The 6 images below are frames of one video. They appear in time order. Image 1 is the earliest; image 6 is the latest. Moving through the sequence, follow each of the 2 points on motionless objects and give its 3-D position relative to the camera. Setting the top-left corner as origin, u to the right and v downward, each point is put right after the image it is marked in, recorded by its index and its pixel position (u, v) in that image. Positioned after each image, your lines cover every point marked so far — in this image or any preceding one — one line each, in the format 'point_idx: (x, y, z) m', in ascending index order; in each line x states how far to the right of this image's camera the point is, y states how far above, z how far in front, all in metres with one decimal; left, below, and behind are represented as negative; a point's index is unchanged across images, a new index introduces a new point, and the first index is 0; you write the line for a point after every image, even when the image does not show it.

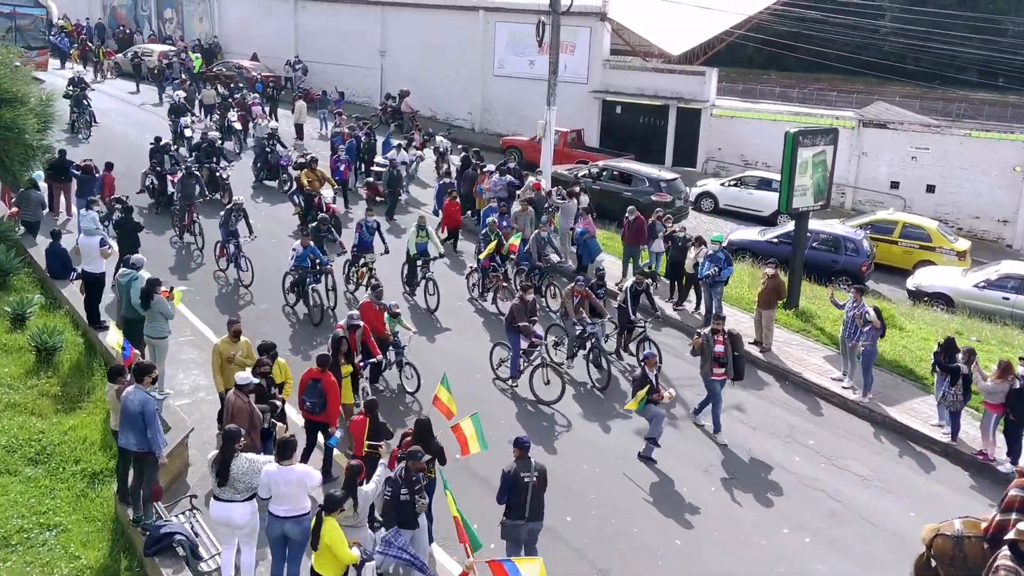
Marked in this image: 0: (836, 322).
0: (+3.8, -0.4, +17.7) m
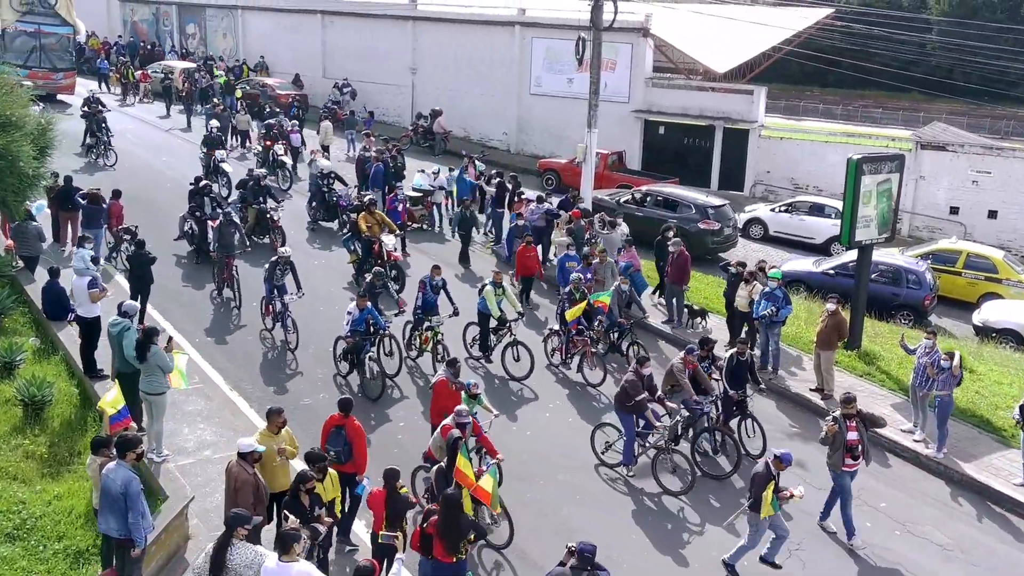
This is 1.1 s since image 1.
0: (+4.2, -0.8, +16.3) m
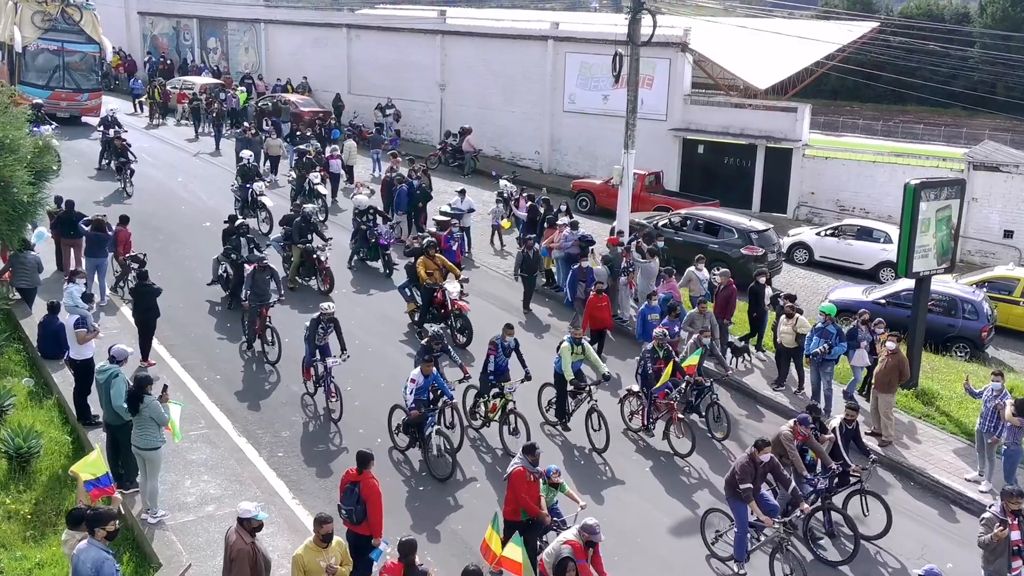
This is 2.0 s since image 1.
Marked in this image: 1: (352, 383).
0: (+4.5, -1.2, +15.2) m
1: (-1.4, -0.8, +13.5) m
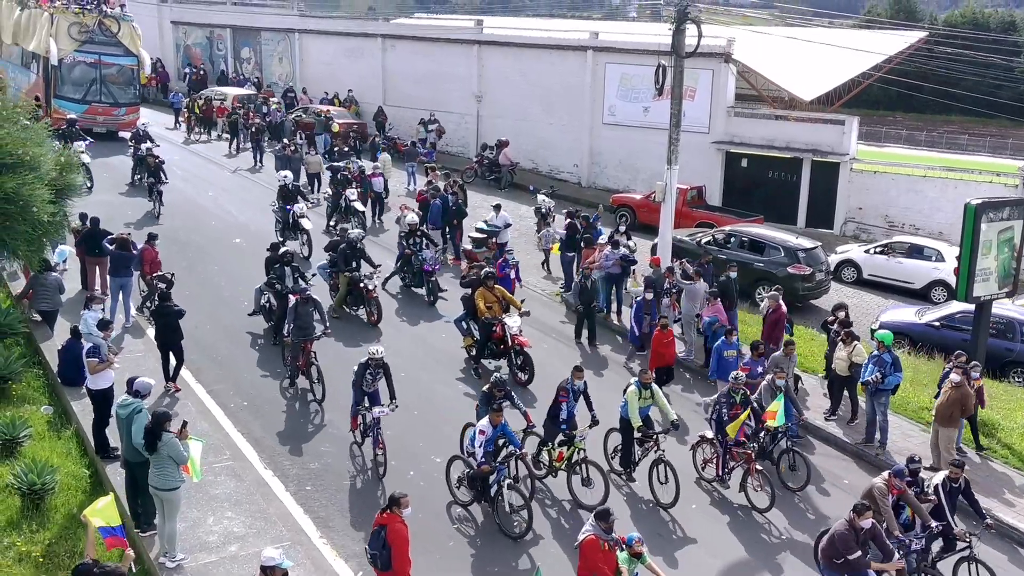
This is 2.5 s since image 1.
0: (+4.9, -1.4, +14.4) m
1: (-1.1, -1.0, +12.9) m
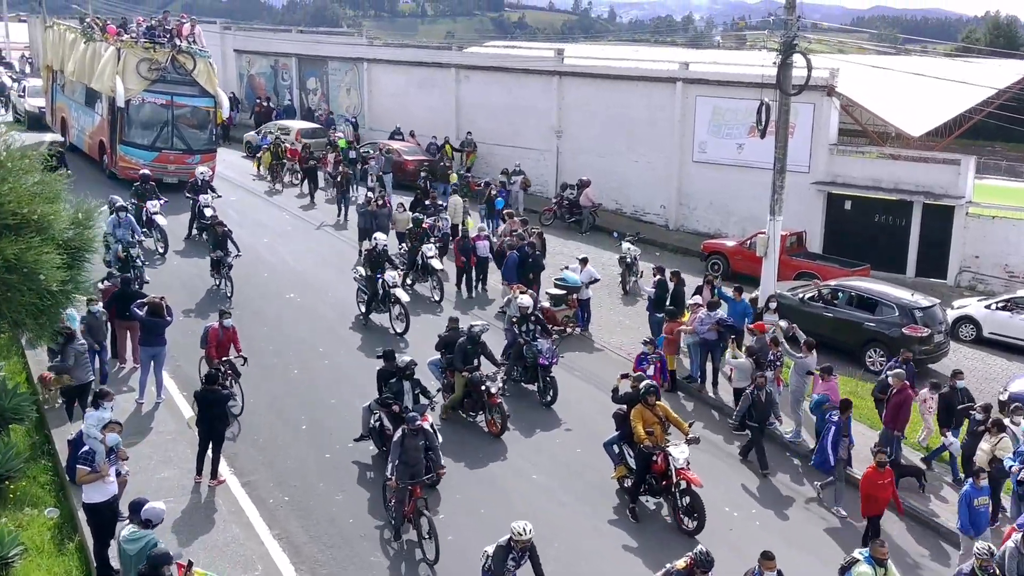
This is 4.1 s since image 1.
0: (+5.5, -2.1, +12.3) m
1: (-0.5, -1.6, +11.0) m
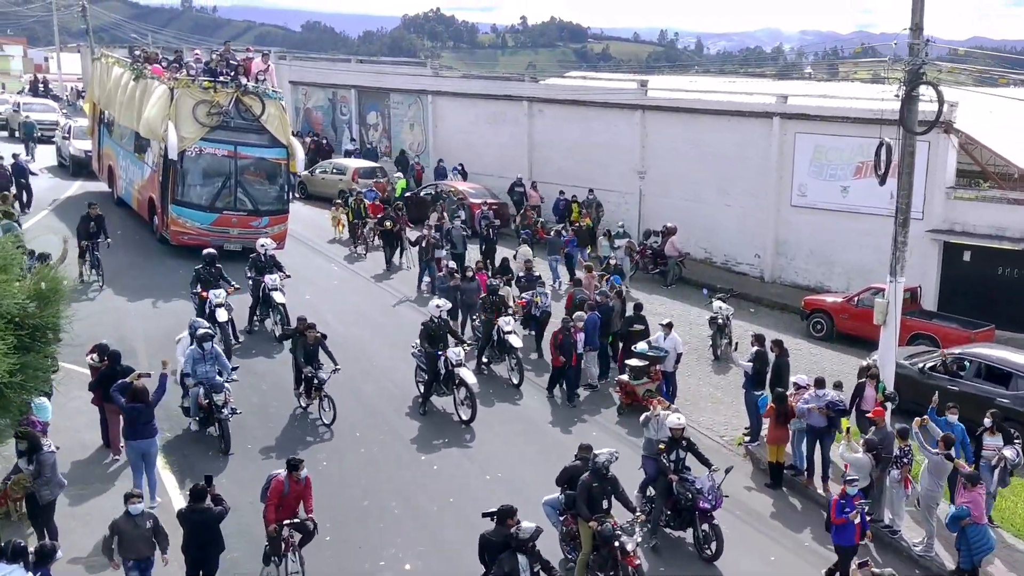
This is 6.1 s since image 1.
0: (+6.0, -2.7, +9.7) m
1: (-0.1, -2.1, +8.8) m
